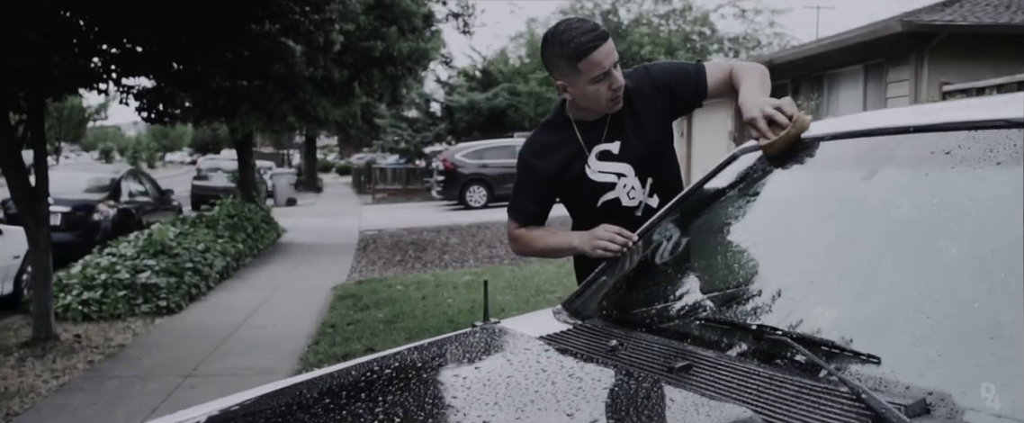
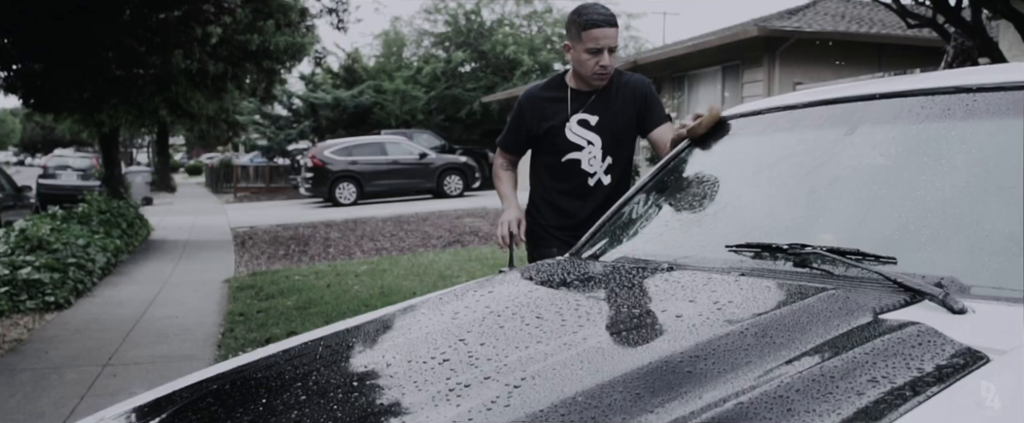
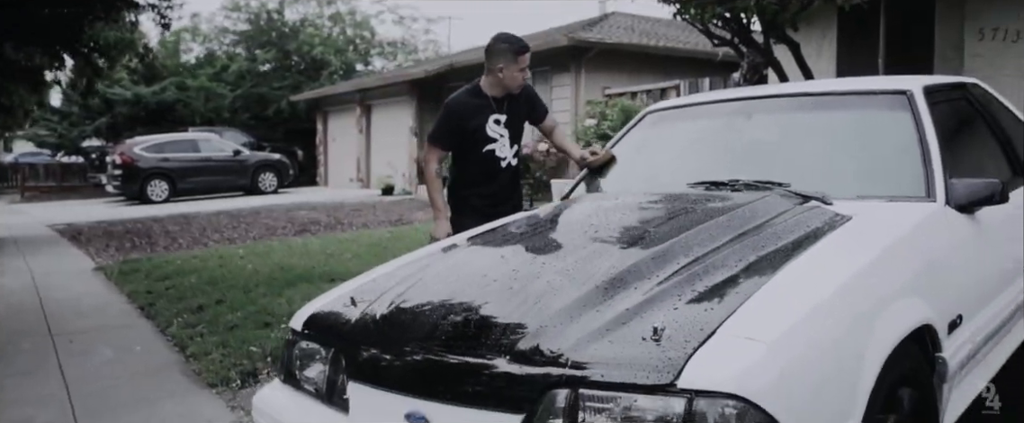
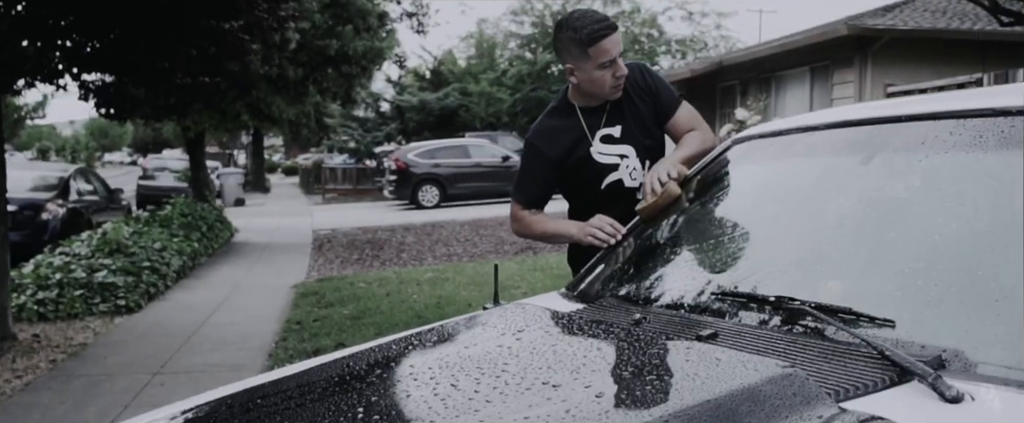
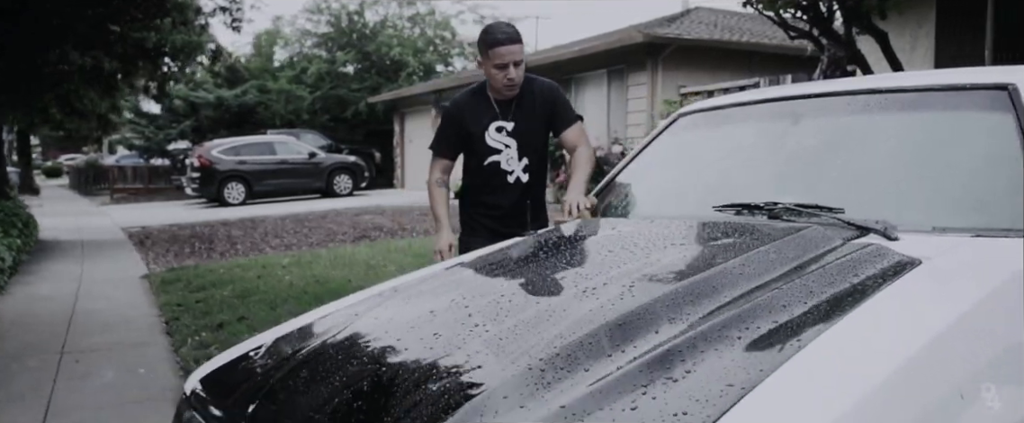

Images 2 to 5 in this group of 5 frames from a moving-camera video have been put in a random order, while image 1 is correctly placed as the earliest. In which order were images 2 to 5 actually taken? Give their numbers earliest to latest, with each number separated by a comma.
4, 2, 5, 3
